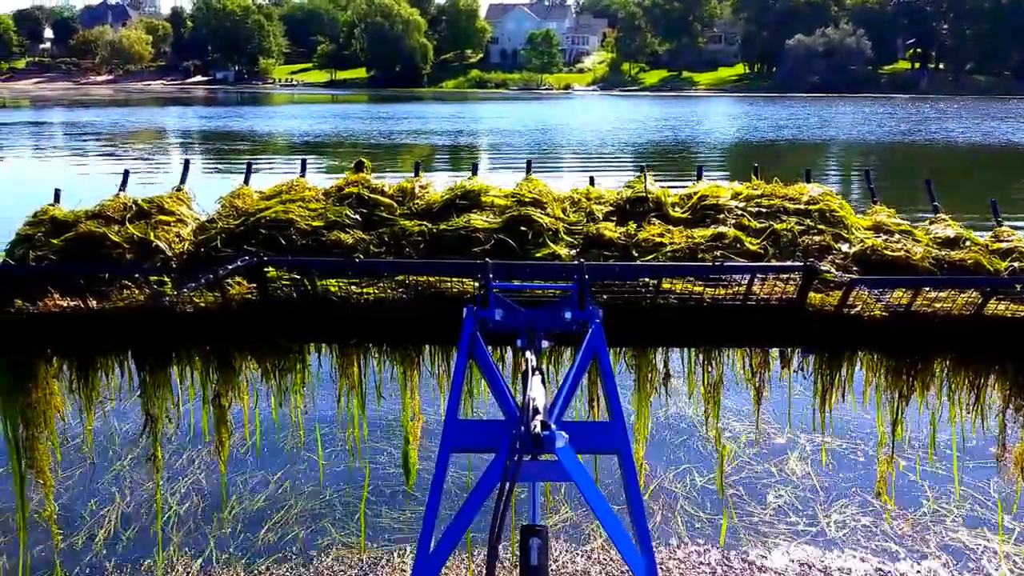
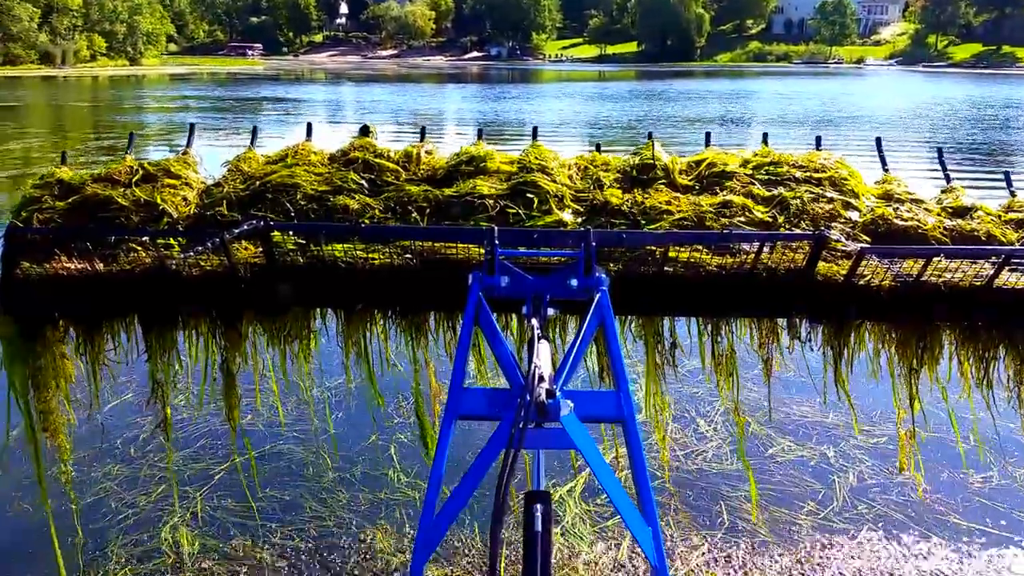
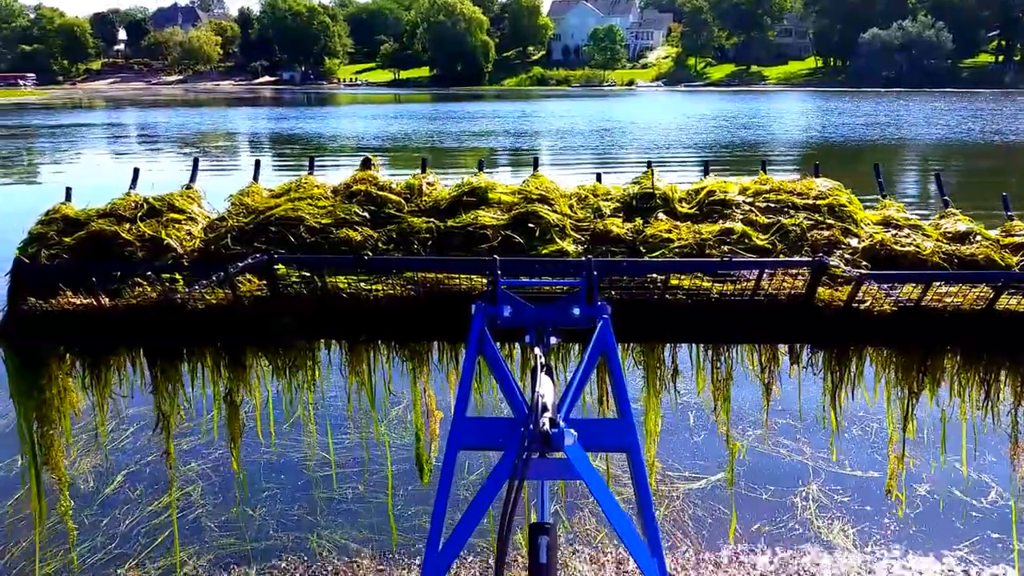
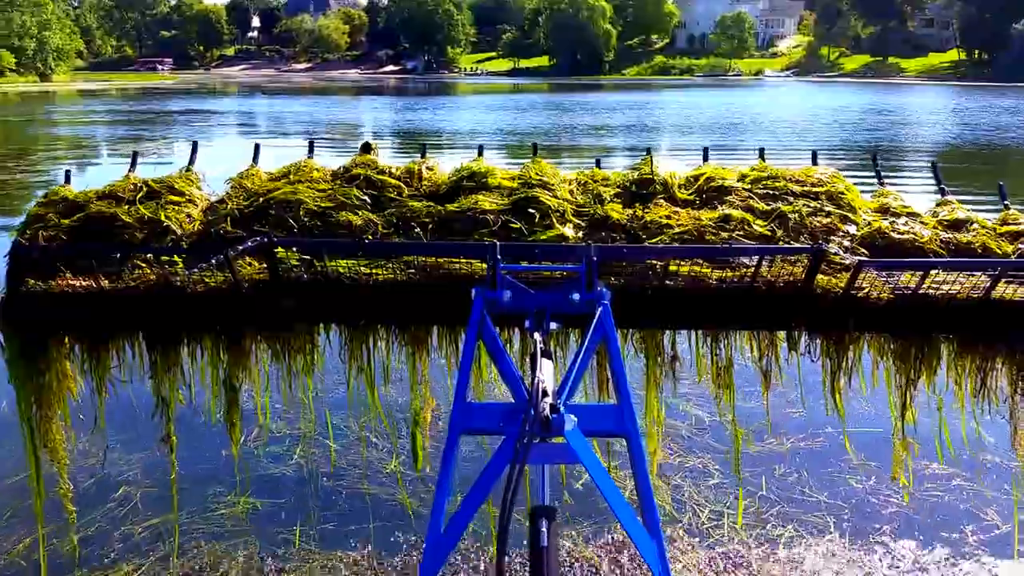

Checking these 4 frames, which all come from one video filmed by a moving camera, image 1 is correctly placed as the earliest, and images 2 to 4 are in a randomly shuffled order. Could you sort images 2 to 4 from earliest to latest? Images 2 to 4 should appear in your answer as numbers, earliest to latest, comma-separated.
3, 4, 2
